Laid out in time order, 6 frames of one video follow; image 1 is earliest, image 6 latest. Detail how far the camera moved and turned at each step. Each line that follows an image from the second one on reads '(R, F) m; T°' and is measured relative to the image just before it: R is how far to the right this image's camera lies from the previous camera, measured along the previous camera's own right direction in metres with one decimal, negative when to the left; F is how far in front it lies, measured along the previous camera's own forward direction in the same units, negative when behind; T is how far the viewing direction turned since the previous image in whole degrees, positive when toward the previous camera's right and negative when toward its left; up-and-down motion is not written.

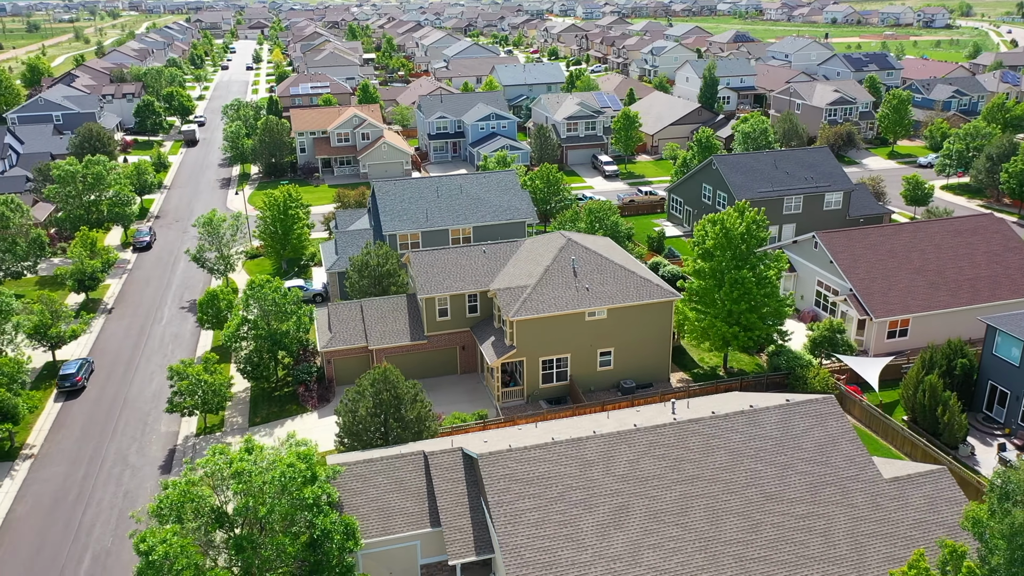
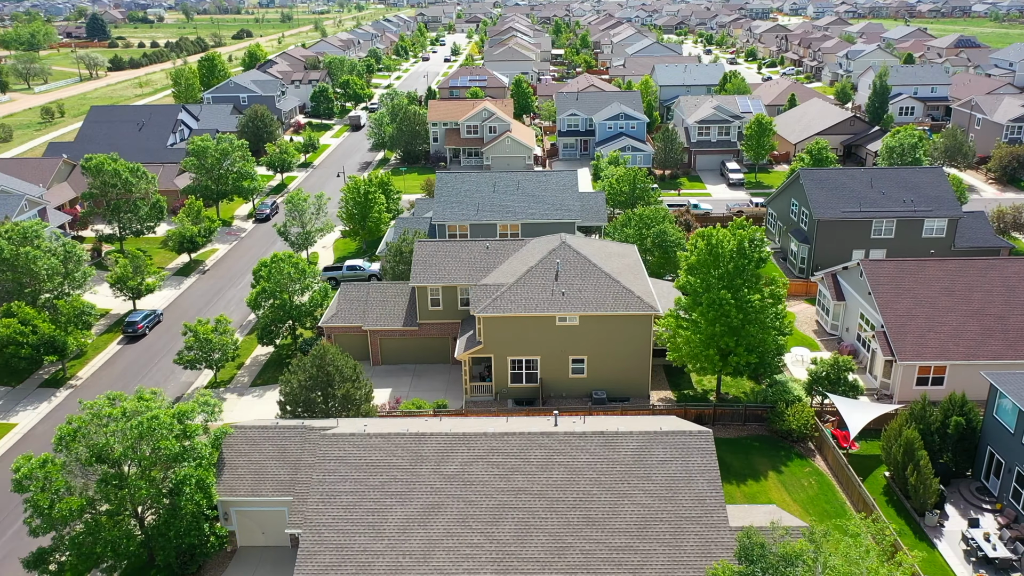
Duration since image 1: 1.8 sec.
(+9.8, +1.0) m; -15°
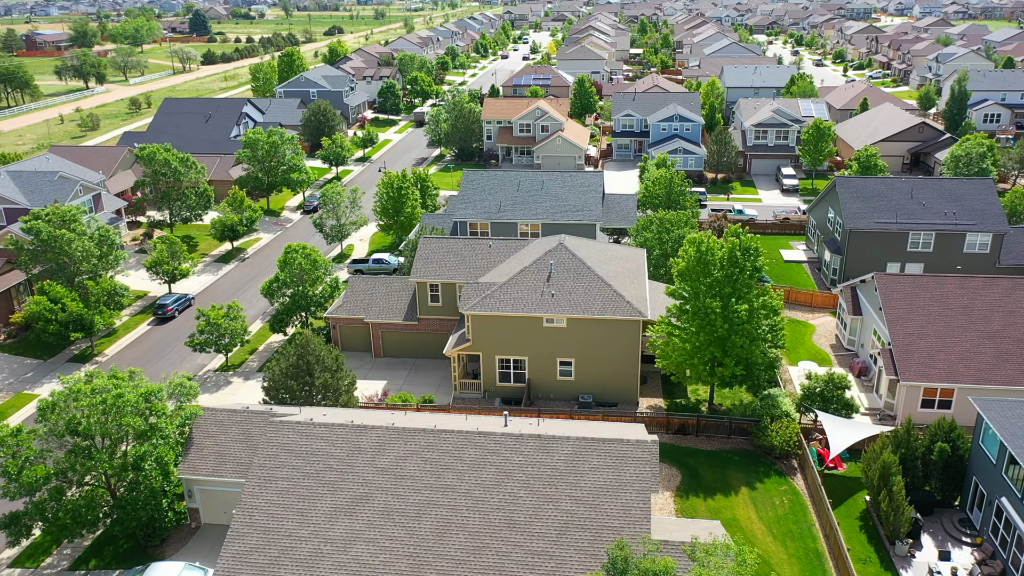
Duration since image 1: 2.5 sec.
(+4.1, +0.1) m; -6°
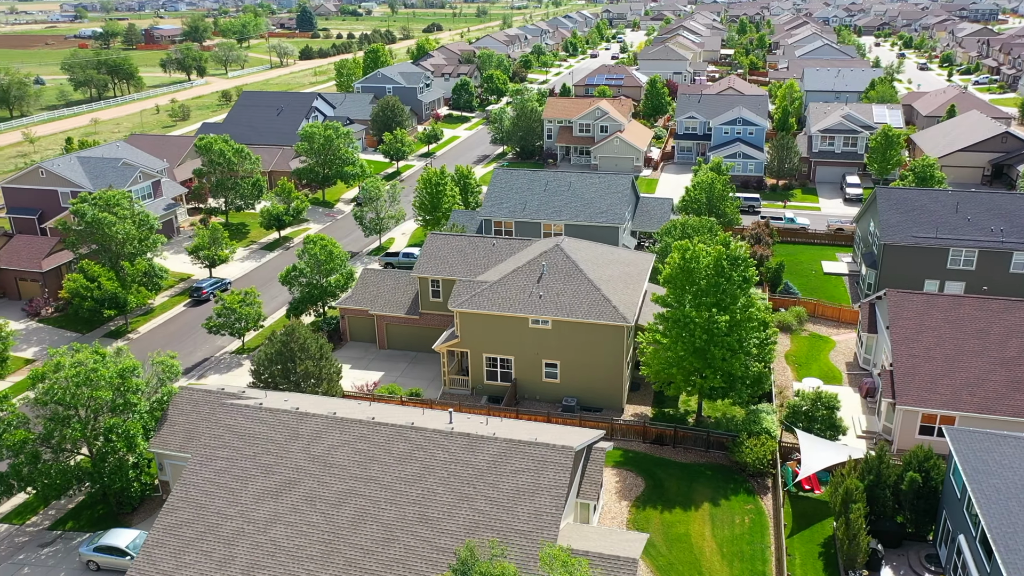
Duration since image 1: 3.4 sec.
(+4.6, +0.2) m; -7°
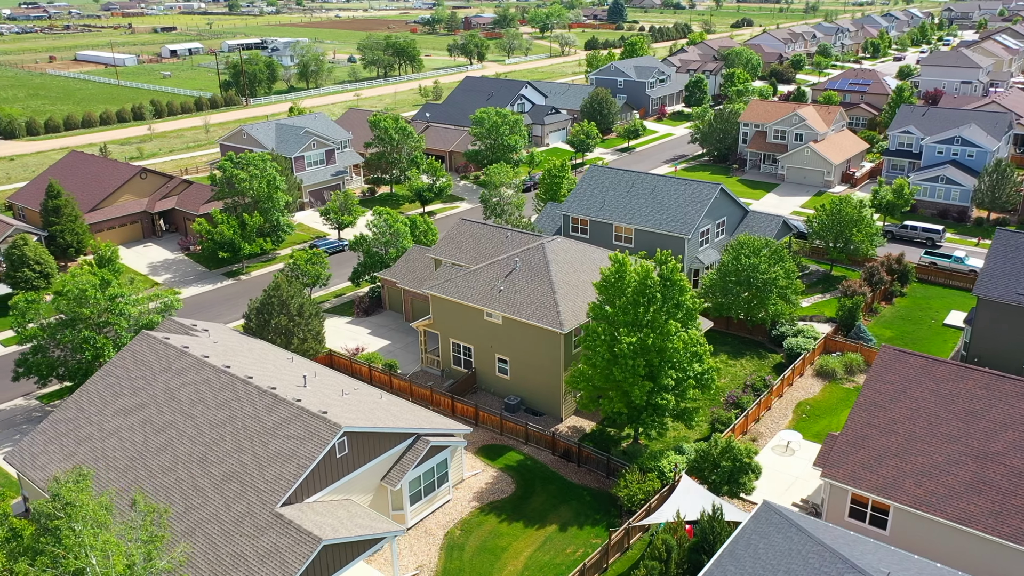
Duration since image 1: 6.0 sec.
(+14.1, +2.5) m; -22°
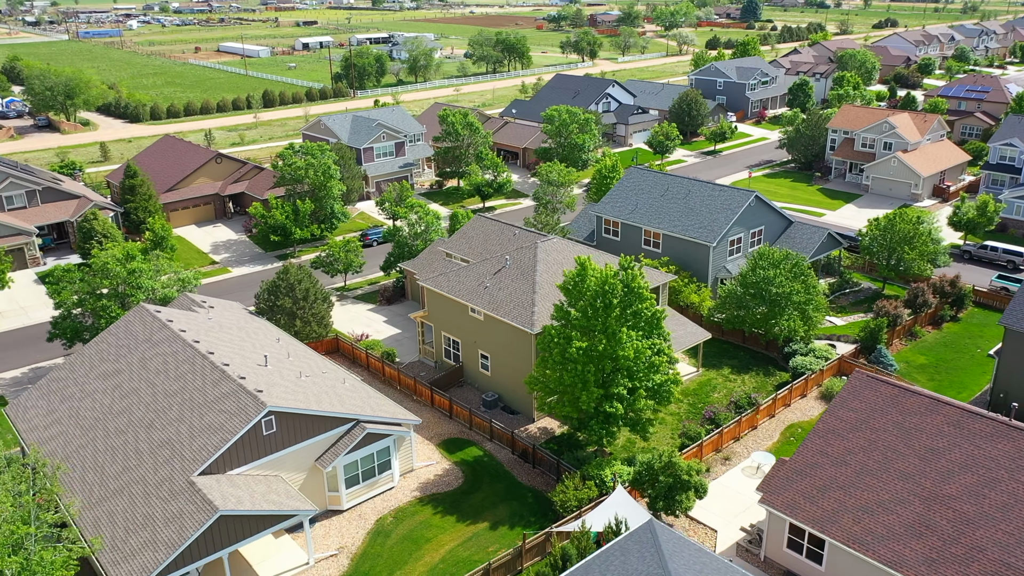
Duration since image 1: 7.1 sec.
(+6.0, +0.3) m; -9°
